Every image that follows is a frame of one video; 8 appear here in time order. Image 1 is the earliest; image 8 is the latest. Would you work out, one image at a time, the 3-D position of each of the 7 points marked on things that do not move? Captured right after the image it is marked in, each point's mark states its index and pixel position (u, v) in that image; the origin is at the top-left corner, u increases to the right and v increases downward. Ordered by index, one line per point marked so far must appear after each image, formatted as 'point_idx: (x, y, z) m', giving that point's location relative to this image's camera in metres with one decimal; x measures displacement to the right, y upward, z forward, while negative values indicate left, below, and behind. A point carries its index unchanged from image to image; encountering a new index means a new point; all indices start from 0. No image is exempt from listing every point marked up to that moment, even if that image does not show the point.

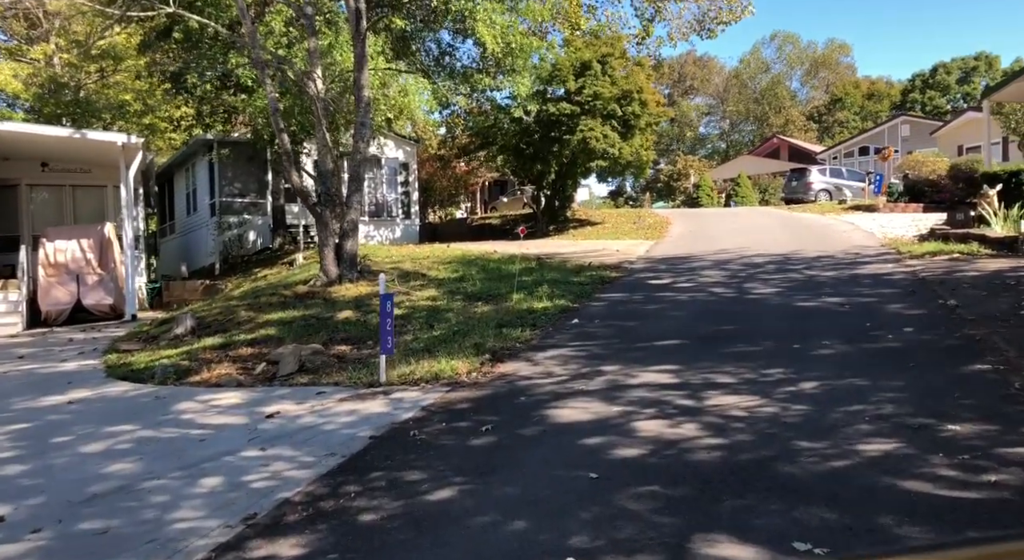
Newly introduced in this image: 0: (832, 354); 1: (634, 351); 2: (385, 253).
0: (+2.6, -0.6, +6.7) m
1: (+1.1, -0.7, +7.6) m
2: (-2.8, +0.6, +18.1) m
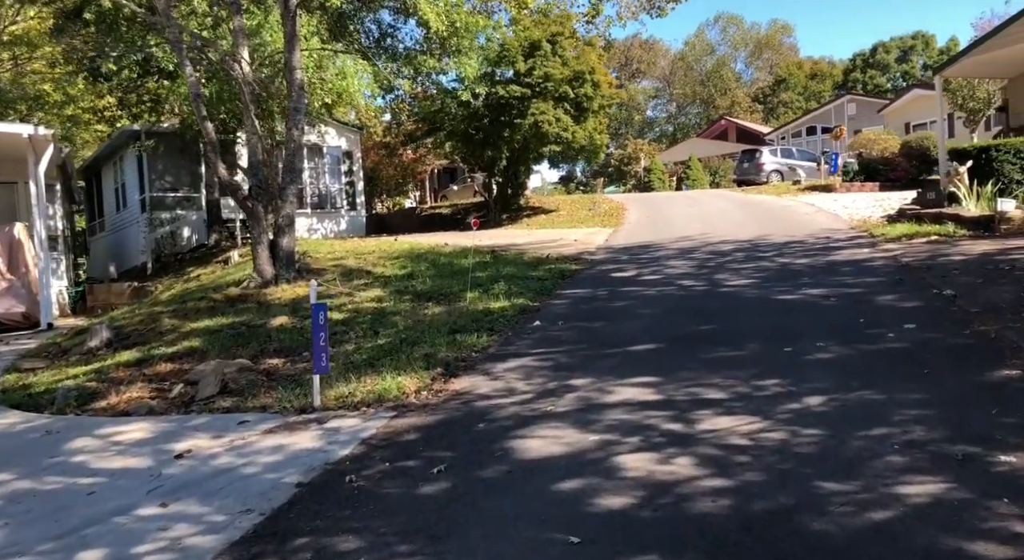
0: (+2.3, -0.6, +5.9) m
1: (+0.8, -0.7, +6.7) m
2: (-3.8, +0.7, +17.0) m
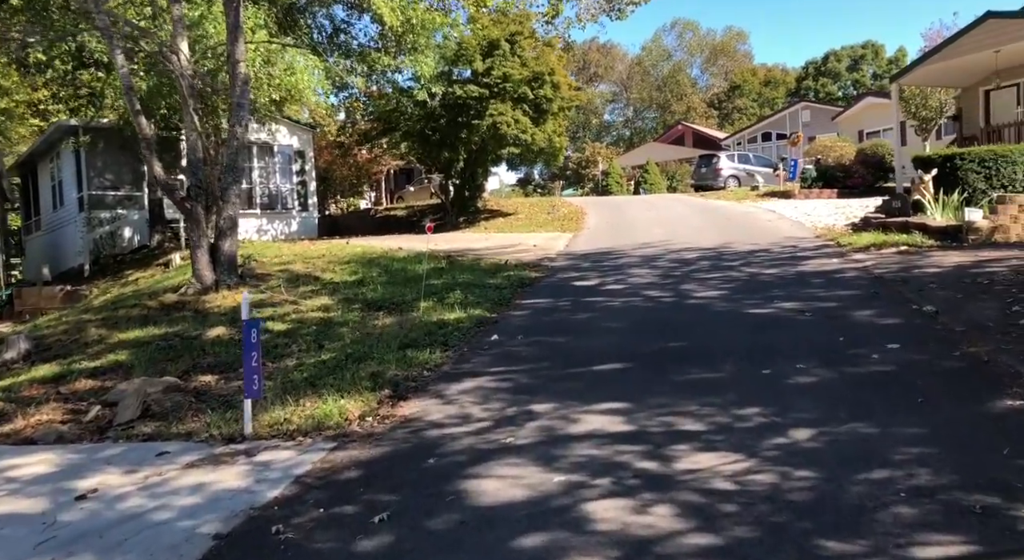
0: (+2.0, -0.7, +5.5) m
1: (+0.4, -0.8, +6.2) m
2: (-4.7, +0.6, +16.1) m
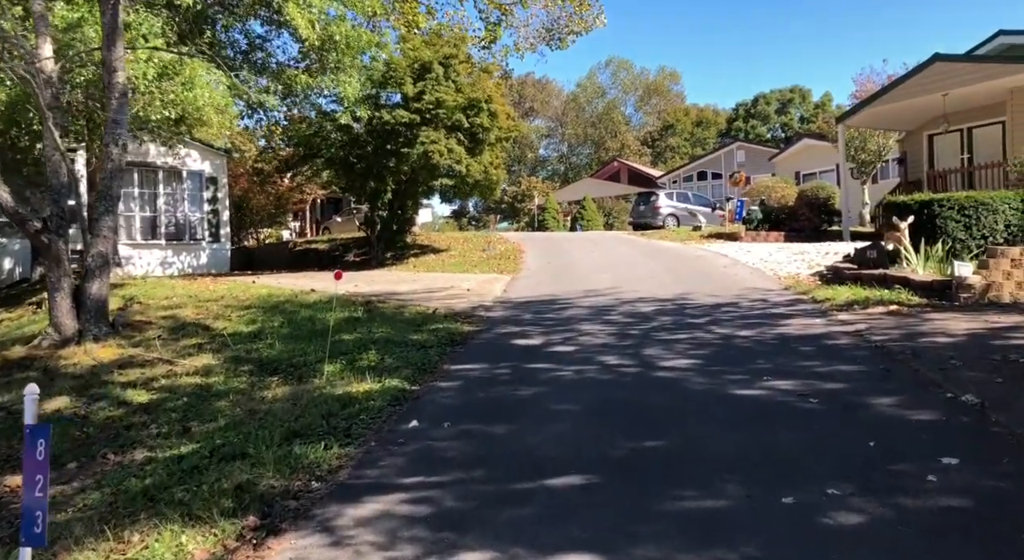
0: (+1.6, -1.1, +3.8) m
1: (0.0, -1.2, +4.4) m
2: (-5.9, -0.2, +14.0) m
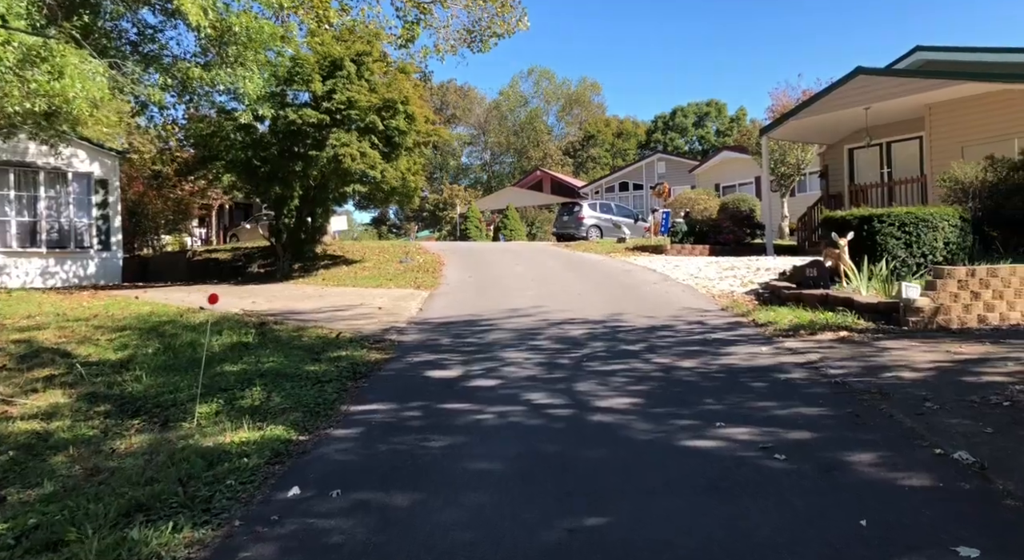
0: (+1.3, -1.3, +2.8) m
1: (-0.4, -1.4, +3.3) m
2: (-7.2, -0.4, +12.2) m
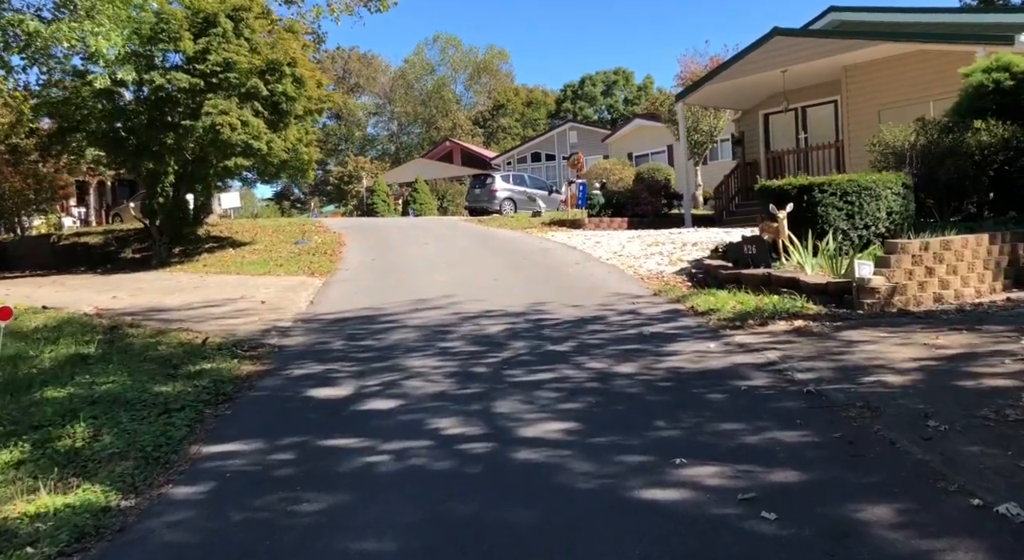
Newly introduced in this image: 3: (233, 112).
0: (+1.0, -1.4, +1.6) m
1: (-0.7, -1.5, +1.8) m
2: (-8.4, -0.4, +10.0) m
3: (-5.2, +3.1, +15.3) m
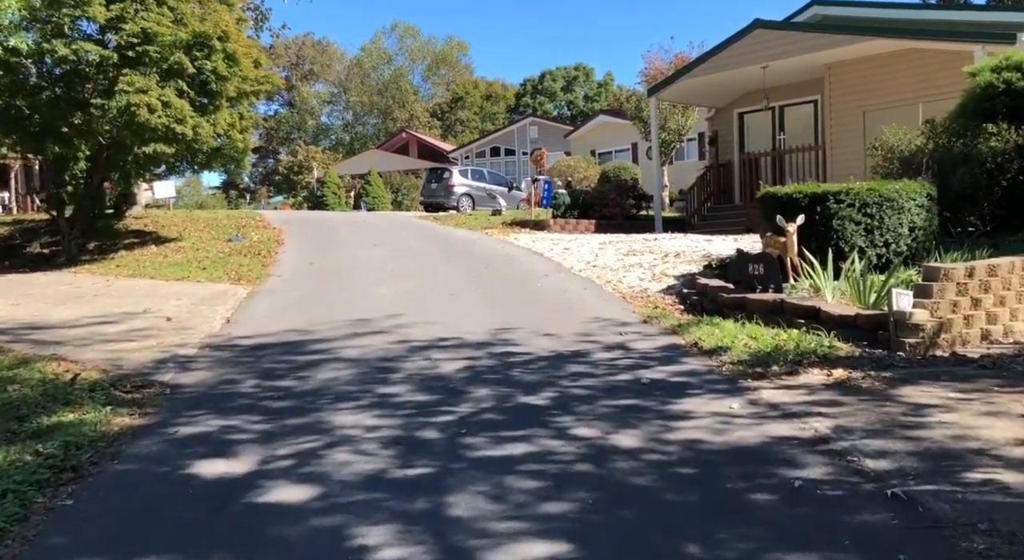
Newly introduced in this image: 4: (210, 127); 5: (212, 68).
0: (+1.1, -1.7, 0.0) m
1: (-0.7, -1.7, +0.1) m
2: (-8.8, -0.5, +7.9) m
3: (-5.8, +3.1, +13.4) m
4: (-5.3, +2.7, +14.4) m
5: (-5.2, +3.7, +14.3) m
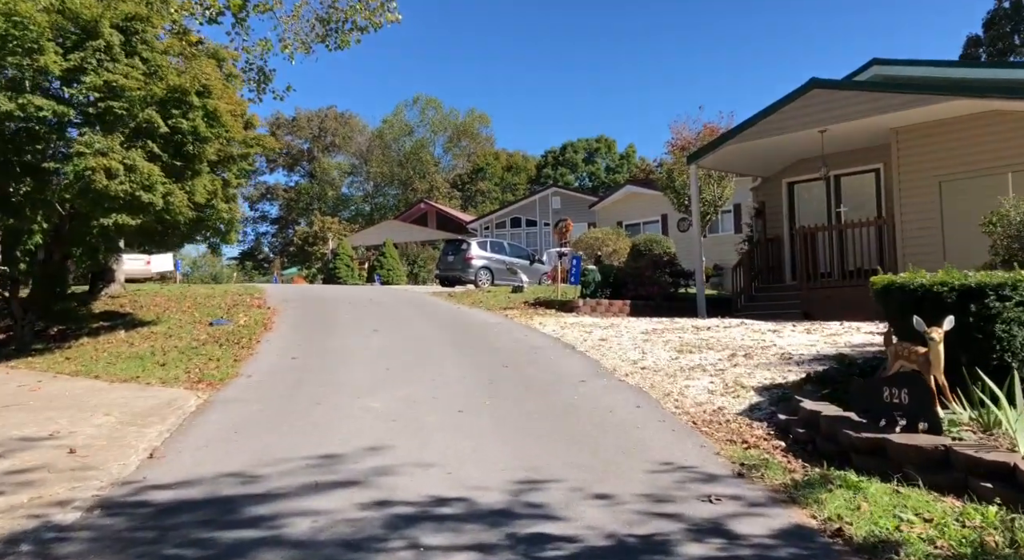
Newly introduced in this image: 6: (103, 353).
0: (+1.1, -1.8, -2.6) m
1: (-0.6, -1.9, -2.4) m
2: (-8.6, -1.3, +5.6) m
3: (-5.5, +1.8, +11.3) m
4: (-4.9, +1.3, +12.3) m
5: (-4.8, +2.3, +12.3) m
6: (-5.9, -1.0, +11.9) m
